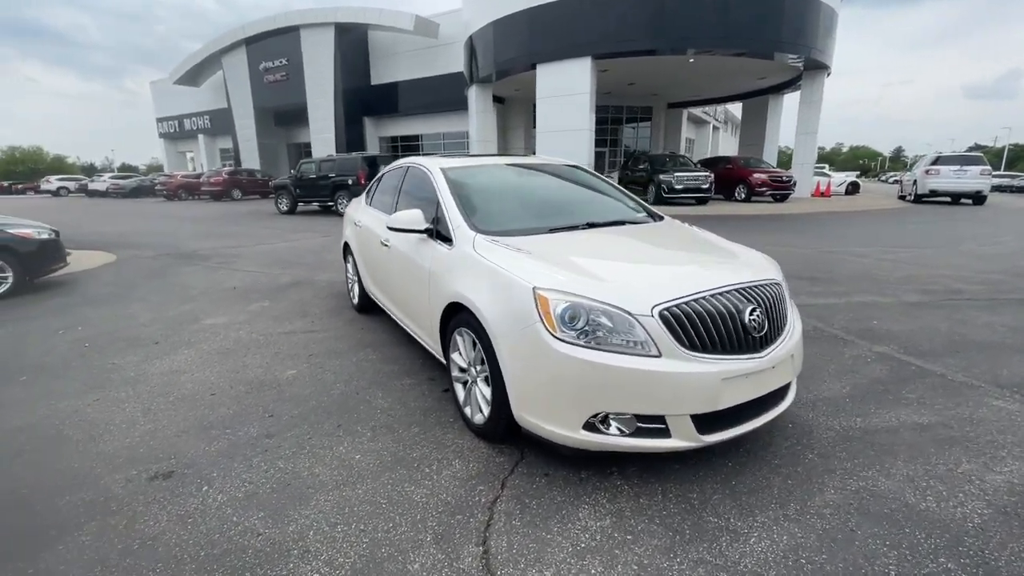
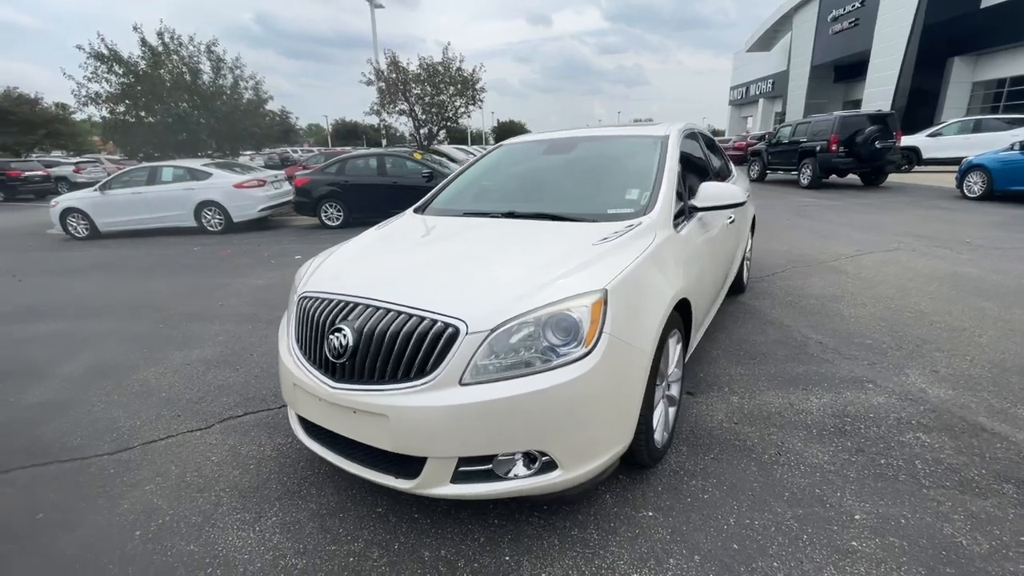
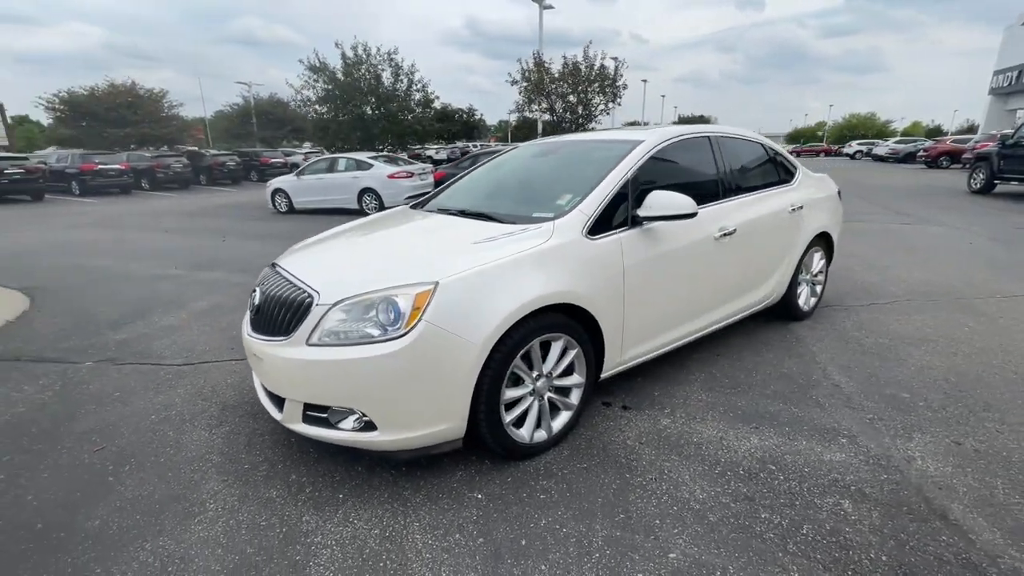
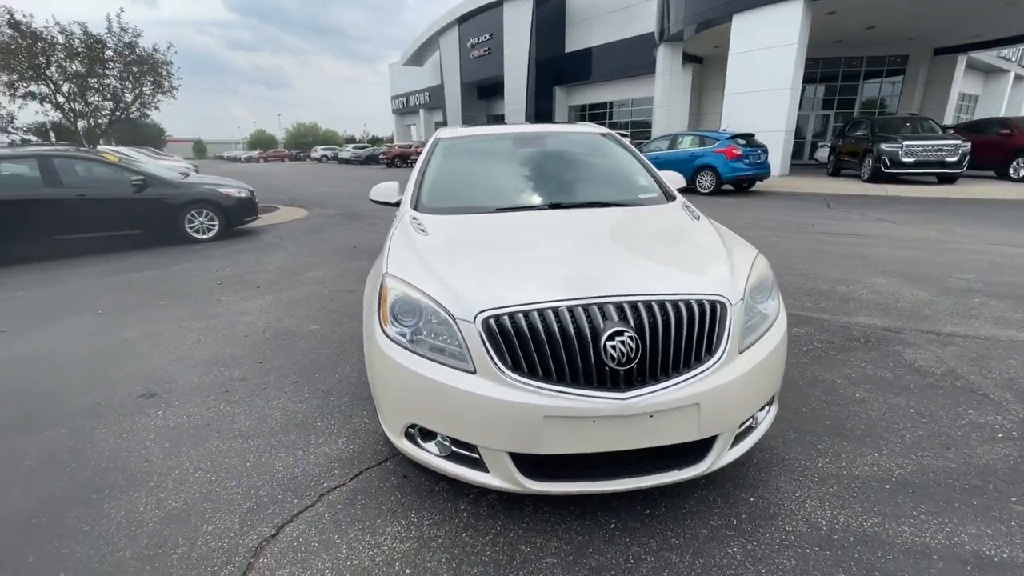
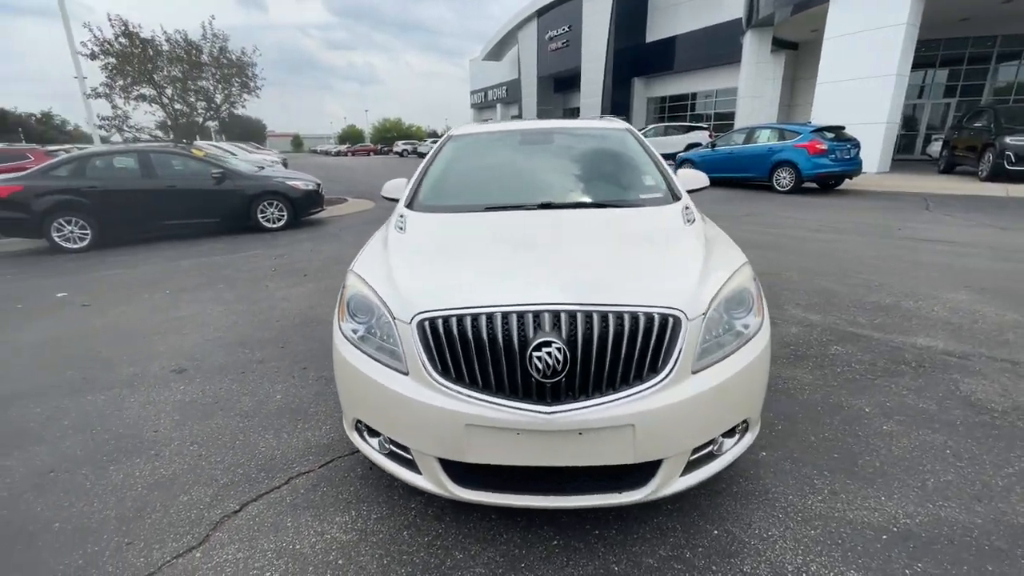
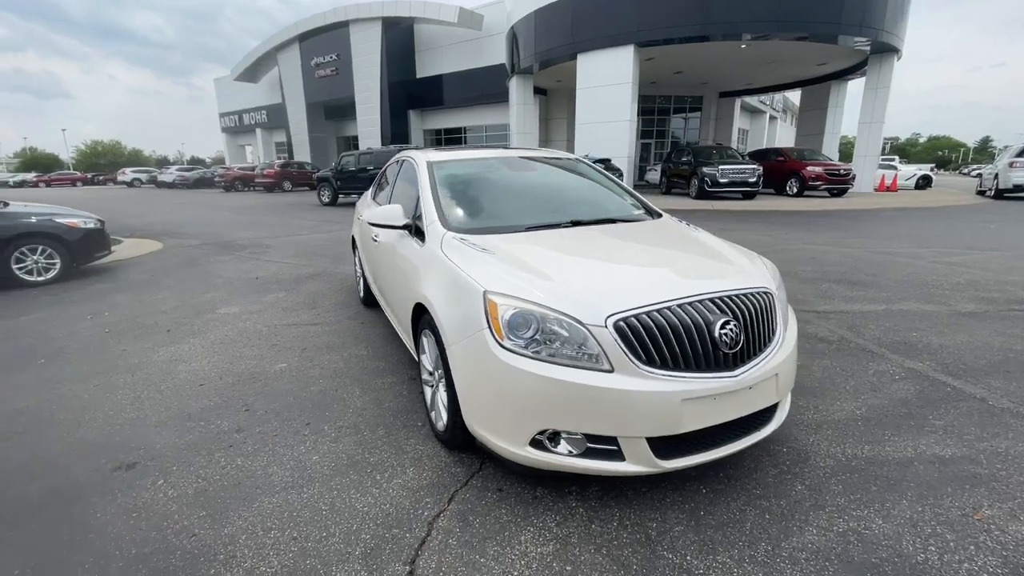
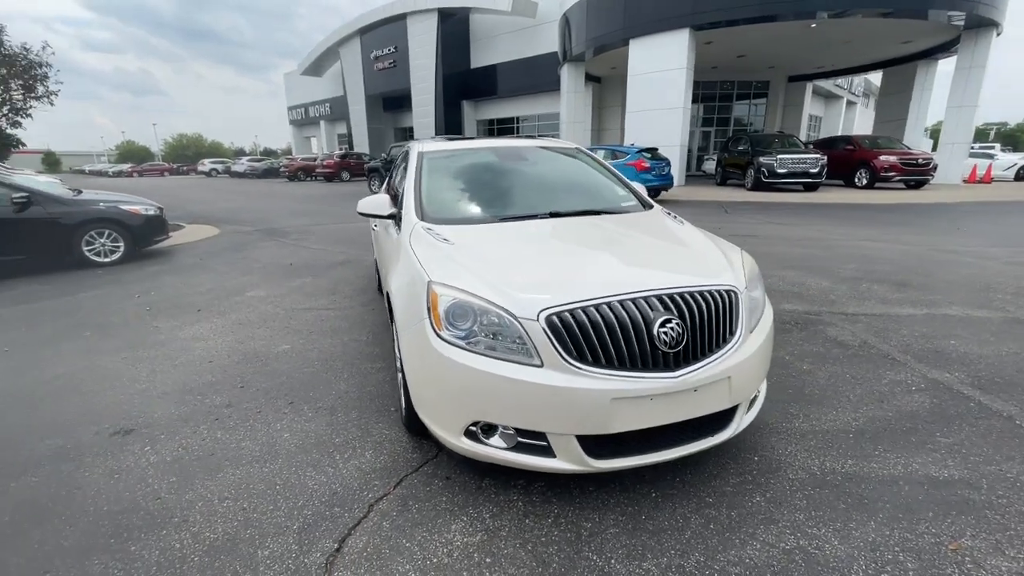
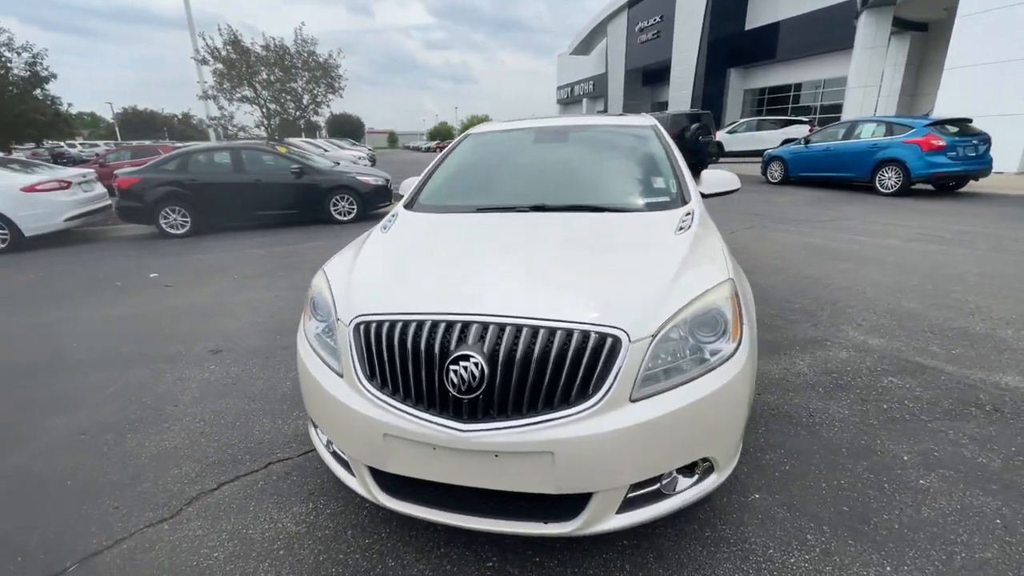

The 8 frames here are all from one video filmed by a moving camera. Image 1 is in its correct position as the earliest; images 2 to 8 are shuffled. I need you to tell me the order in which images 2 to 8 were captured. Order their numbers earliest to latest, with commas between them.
6, 7, 4, 5, 8, 2, 3
